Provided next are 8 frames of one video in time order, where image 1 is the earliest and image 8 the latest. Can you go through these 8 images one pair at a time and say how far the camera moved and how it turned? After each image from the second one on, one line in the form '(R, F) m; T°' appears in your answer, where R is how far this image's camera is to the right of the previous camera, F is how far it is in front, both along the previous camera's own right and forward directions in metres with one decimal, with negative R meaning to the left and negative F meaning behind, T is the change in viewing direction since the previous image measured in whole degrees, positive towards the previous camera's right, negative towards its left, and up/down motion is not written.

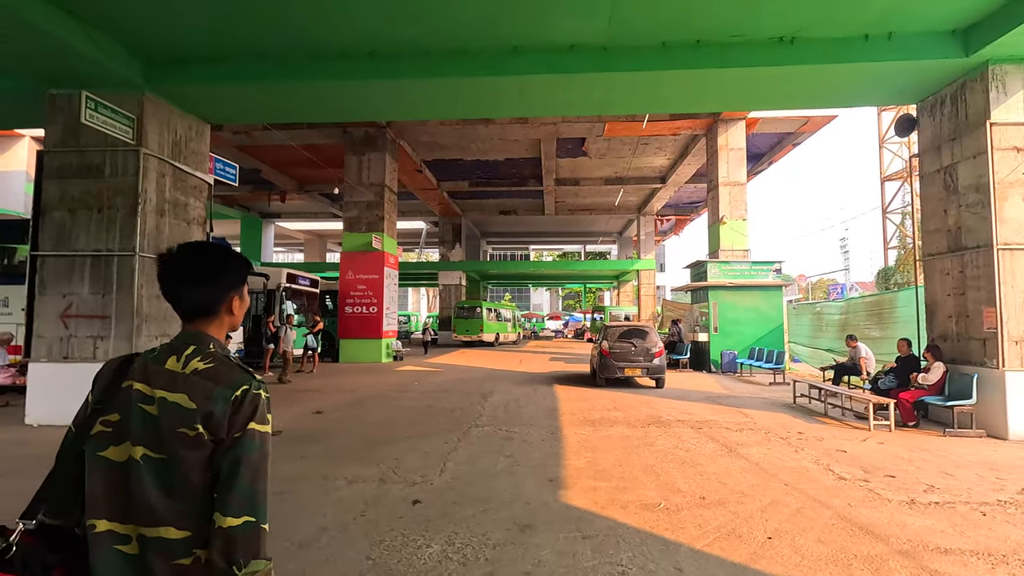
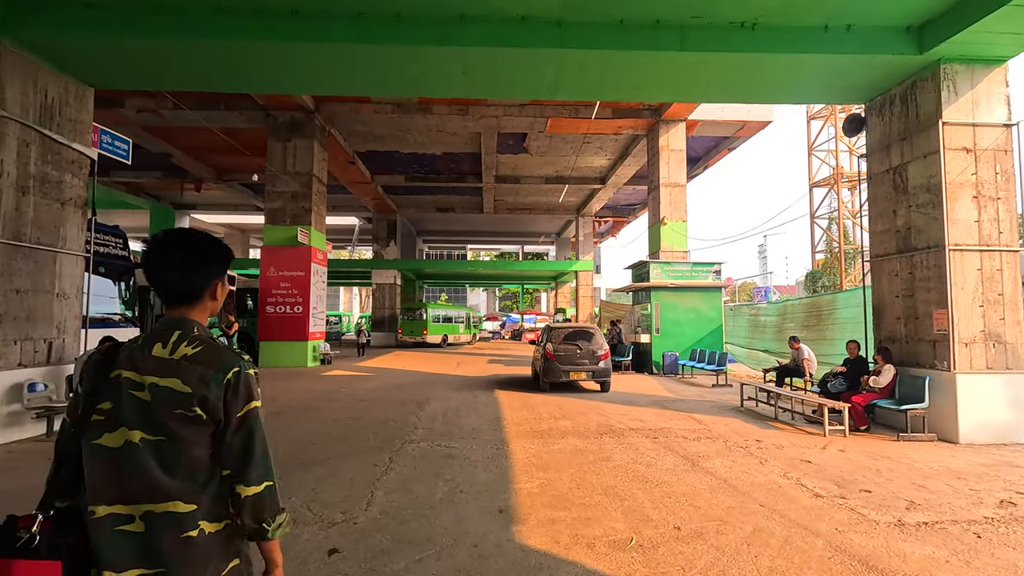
(-0.1, +0.7) m; +7°
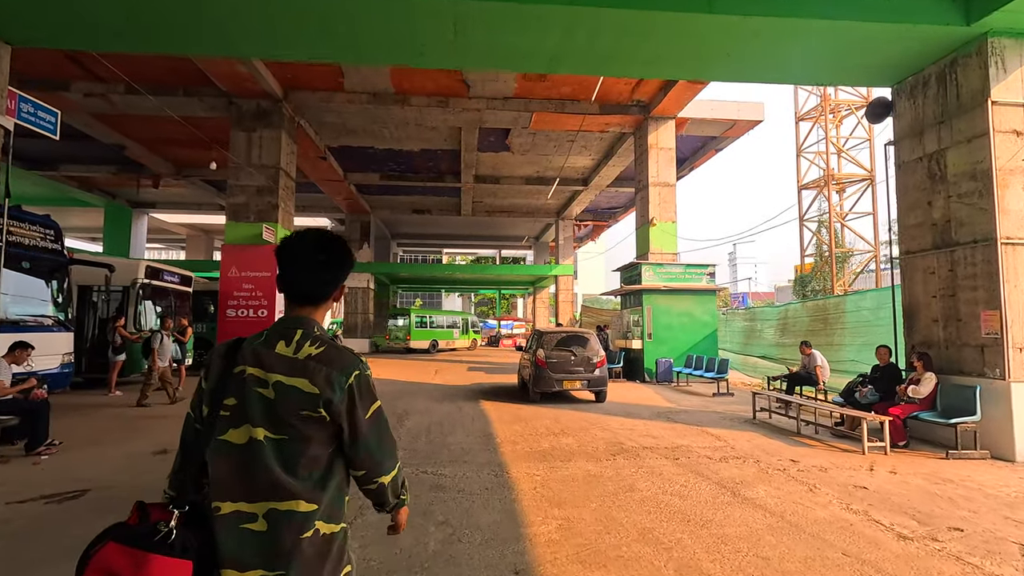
(-0.3, +1.0) m; +3°
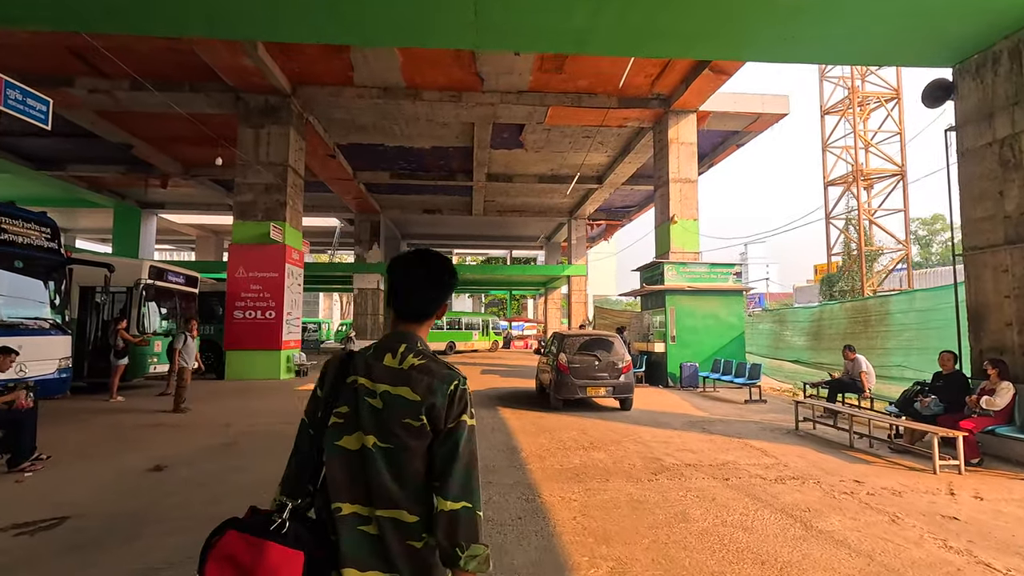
(-0.2, +0.6) m; -1°
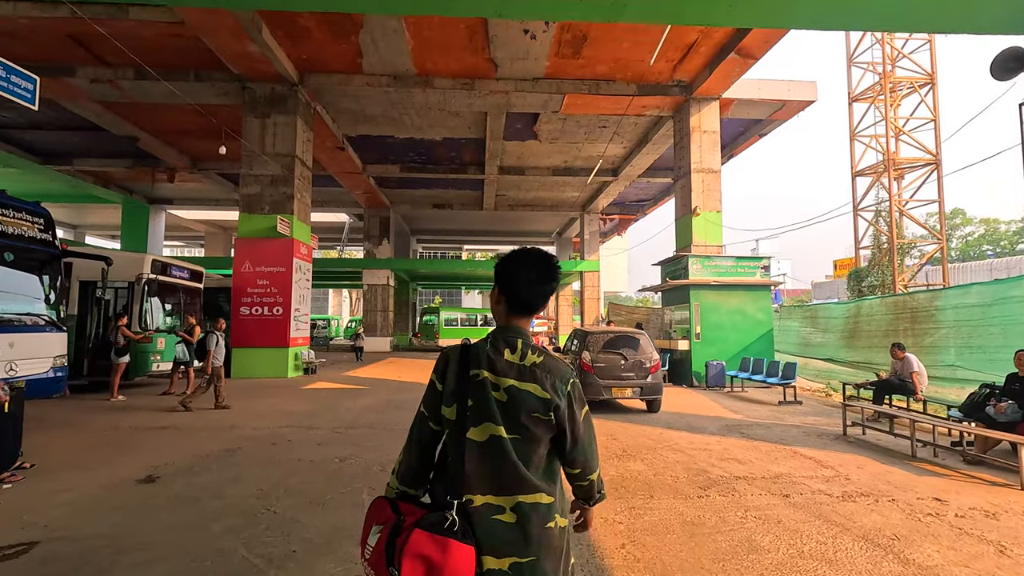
(-0.2, +0.6) m; -1°
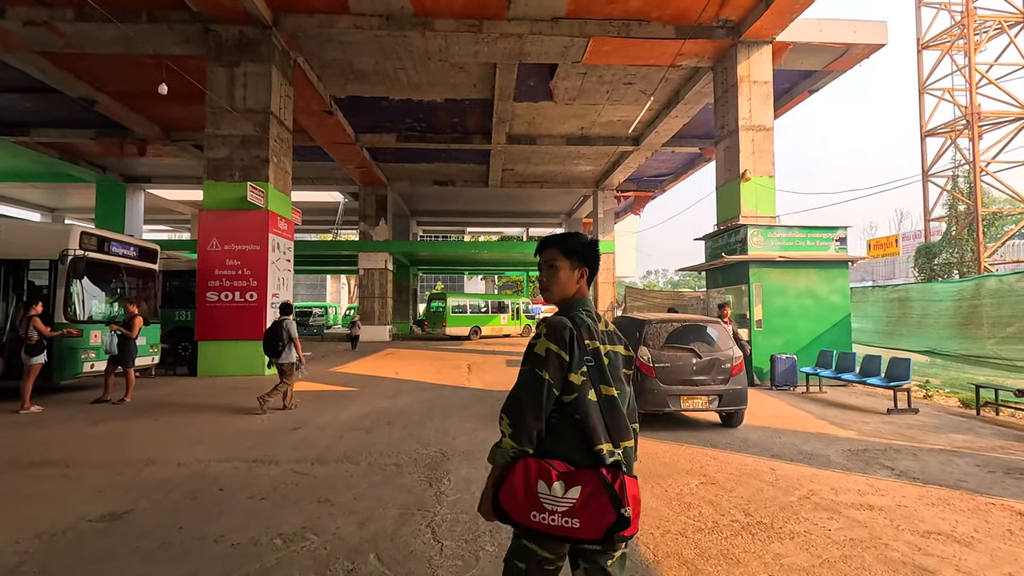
(-0.4, +2.3) m; 0°
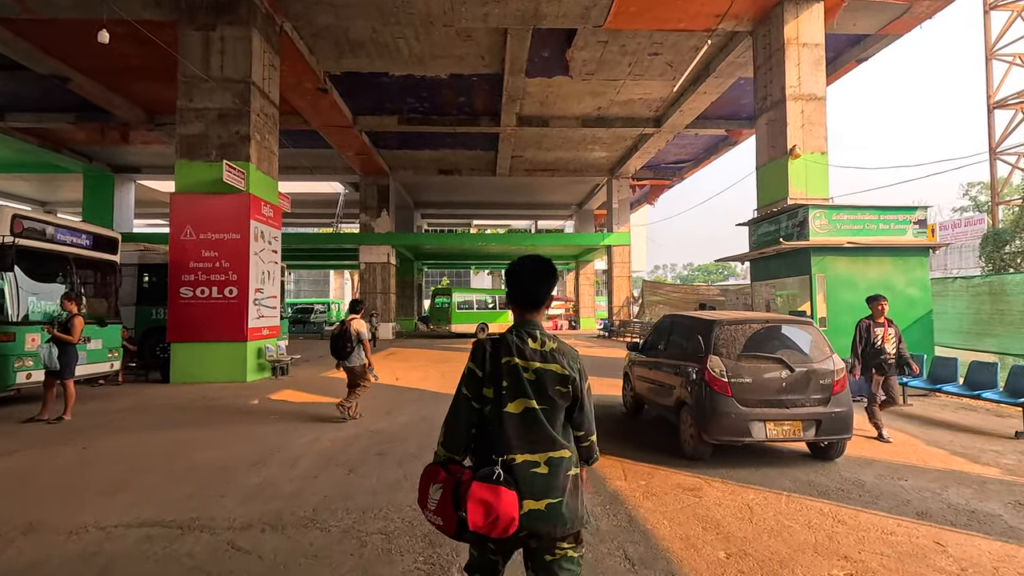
(-0.2, +1.5) m; -1°
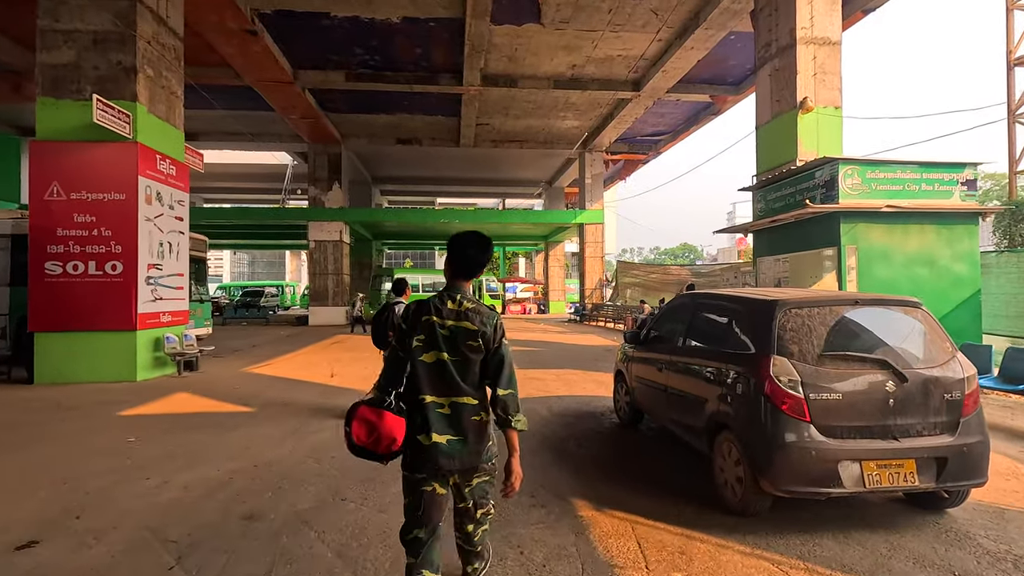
(+0.1, +1.9) m; +3°
